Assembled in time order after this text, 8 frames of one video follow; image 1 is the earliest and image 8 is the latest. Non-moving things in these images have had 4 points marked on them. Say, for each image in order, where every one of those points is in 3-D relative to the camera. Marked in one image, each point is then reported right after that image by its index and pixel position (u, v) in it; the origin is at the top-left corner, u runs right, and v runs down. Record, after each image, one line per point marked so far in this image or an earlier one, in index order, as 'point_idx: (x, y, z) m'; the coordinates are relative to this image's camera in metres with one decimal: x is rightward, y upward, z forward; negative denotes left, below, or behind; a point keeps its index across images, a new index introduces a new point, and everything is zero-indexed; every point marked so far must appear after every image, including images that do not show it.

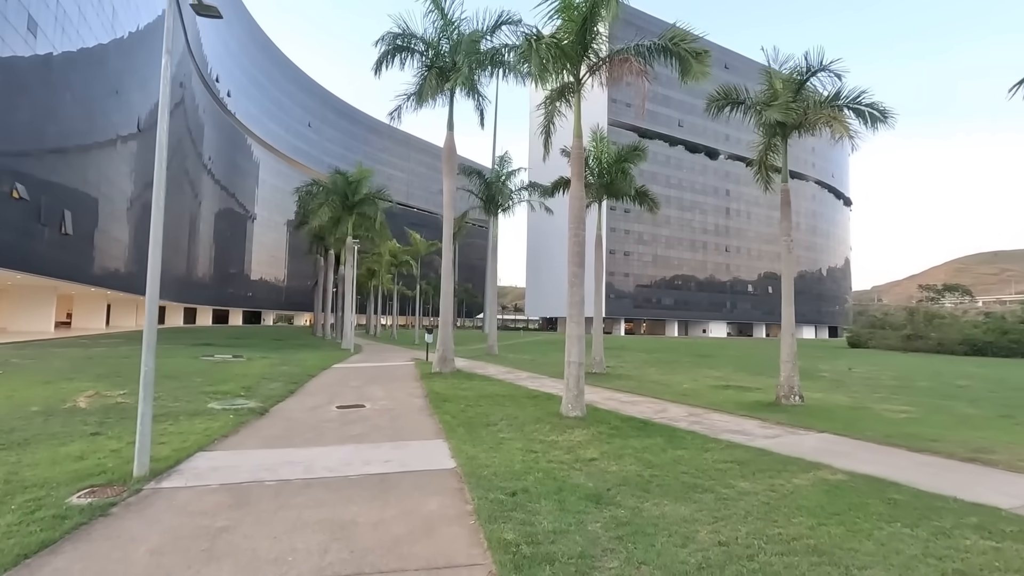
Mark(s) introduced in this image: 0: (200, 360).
0: (-10.2, -2.4, +17.7) m
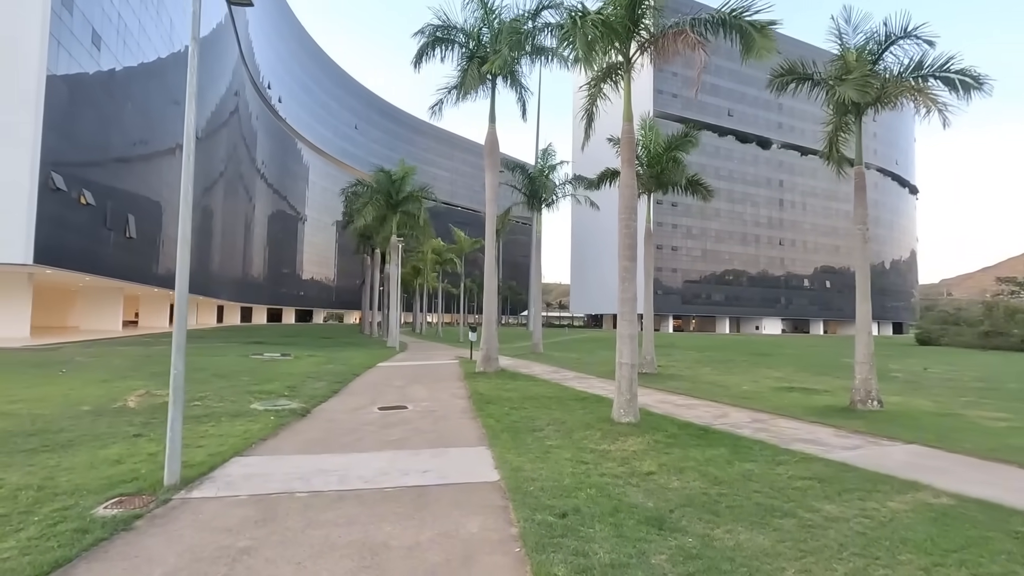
0: (-8.7, -2.4, +18.0) m
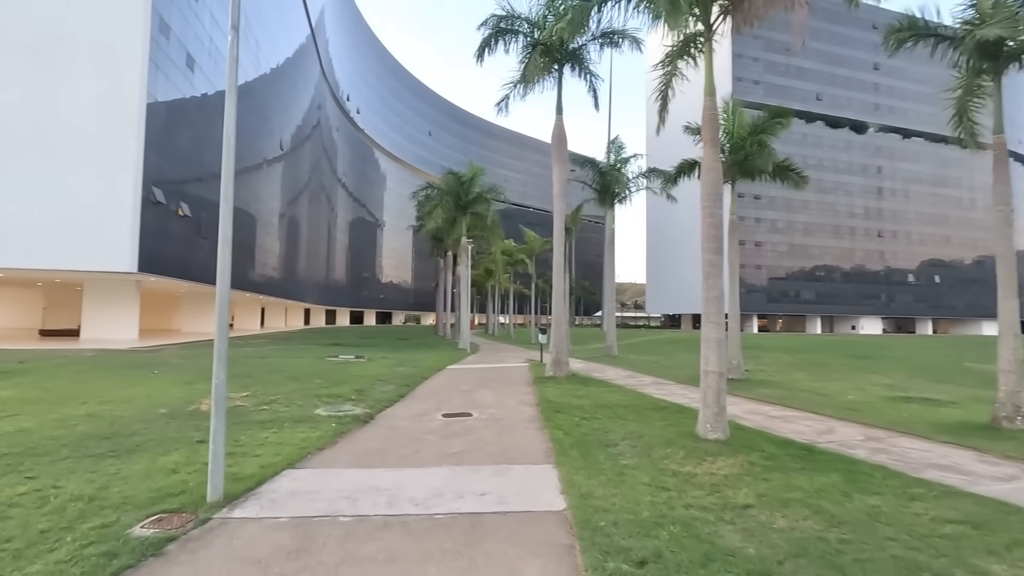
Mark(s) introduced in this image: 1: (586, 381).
0: (-6.4, -2.5, +18.3) m
1: (+1.8, -2.3, +13.0) m
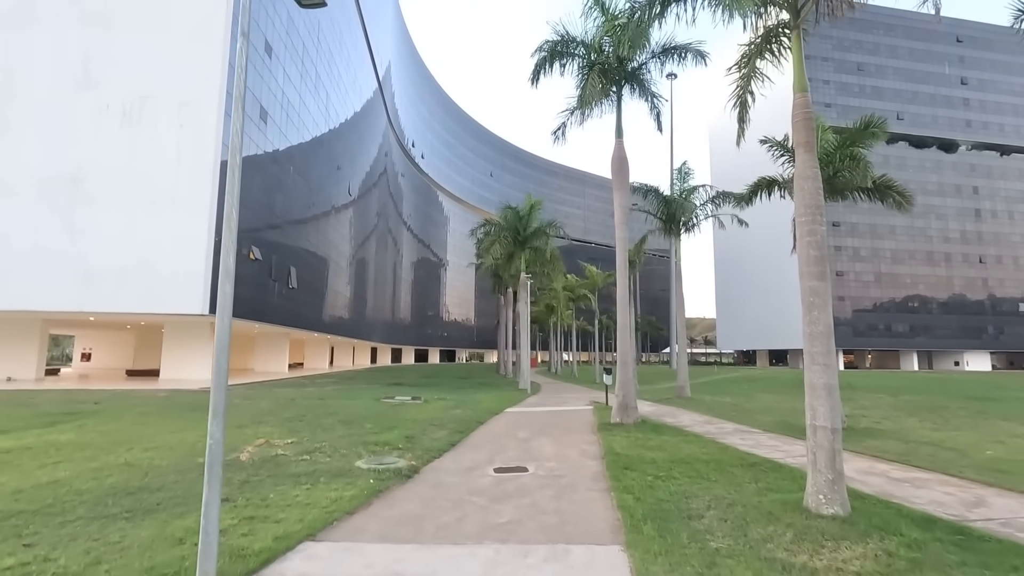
0: (-4.3, -3.8, +17.8) m
1: (+3.2, -3.0, +11.5) m
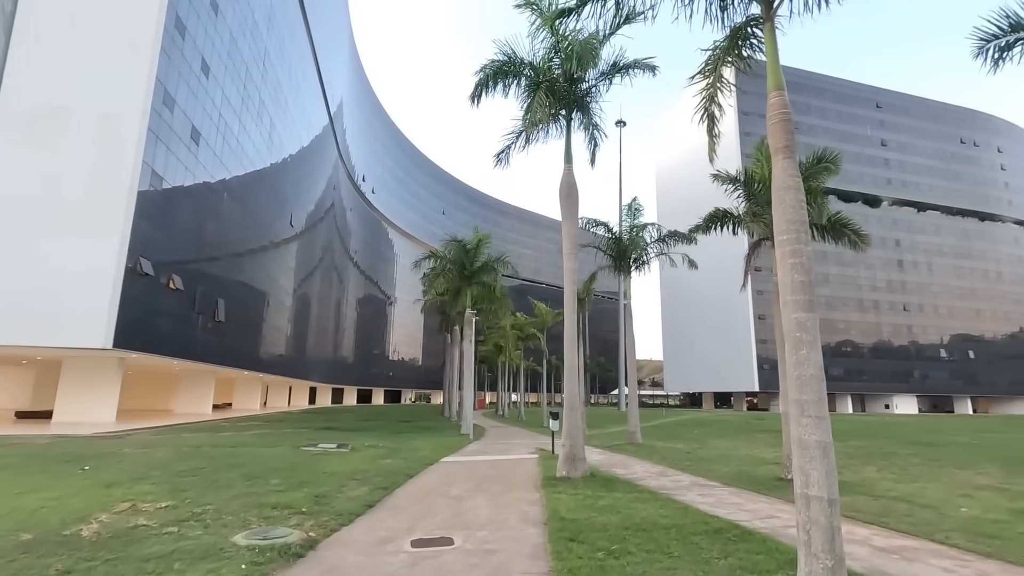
0: (-6.2, -4.8, +15.8) m
1: (+1.9, -3.7, +10.3) m
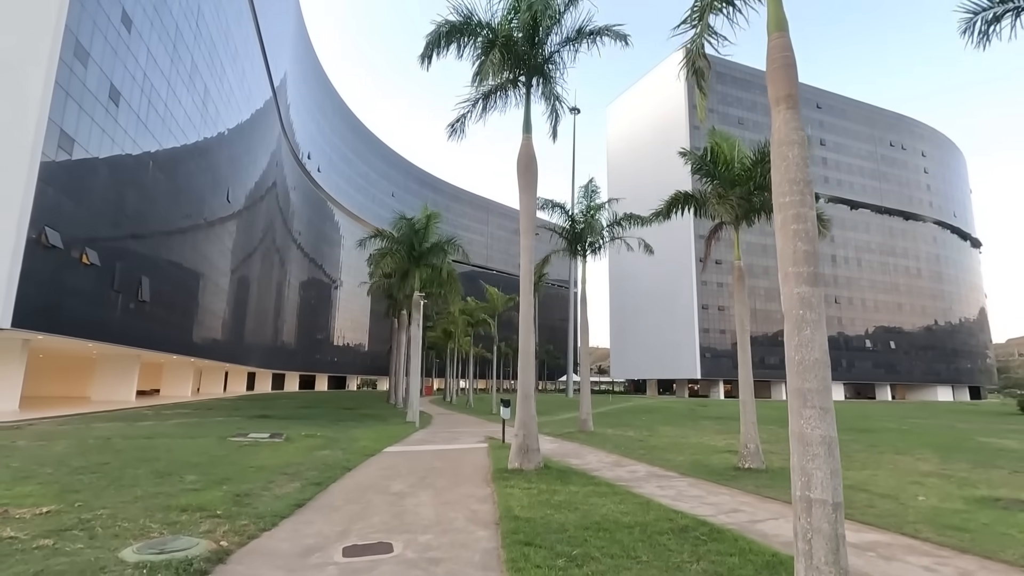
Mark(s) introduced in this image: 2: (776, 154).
0: (-7.6, -4.1, +14.4) m
1: (+0.9, -3.4, +9.6) m
2: (+2.0, +1.0, +4.1) m
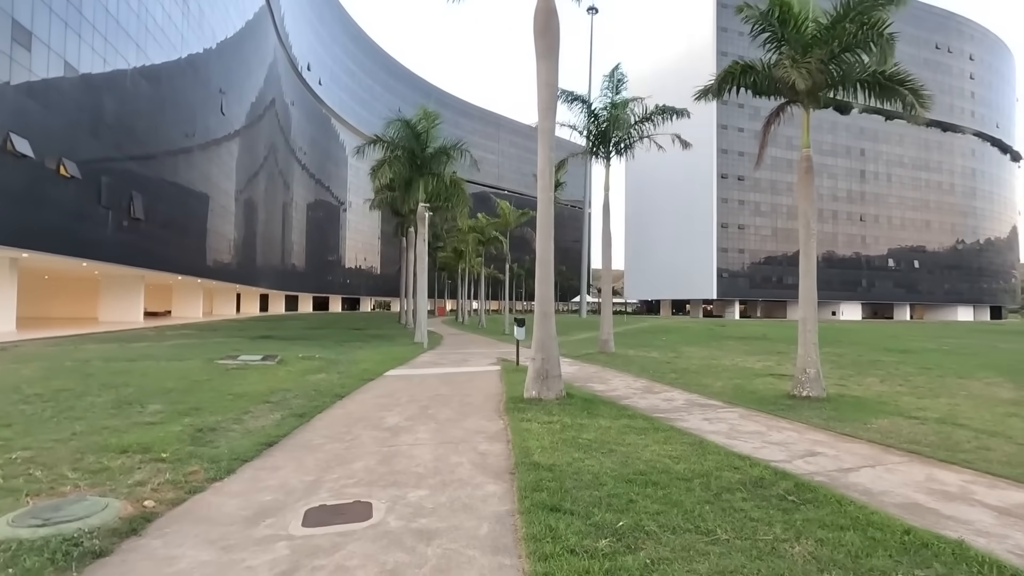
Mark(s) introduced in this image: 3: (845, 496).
0: (-7.2, -1.9, +13.1) m
1: (+1.2, -1.8, +8.1) m
2: (+2.1, +1.7, +2.0) m
3: (+2.9, -1.8, +4.7) m
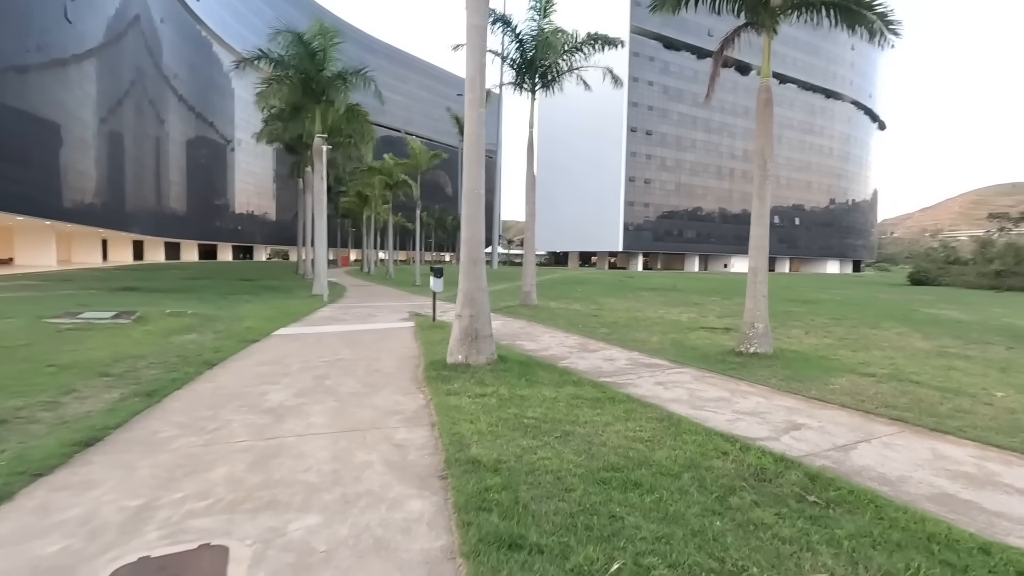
0: (-8.9, -0.7, +10.3) m
1: (+0.2, -1.1, +6.8) m
2: (+2.2, +1.9, +0.6) m
3: (+2.4, -1.4, +3.7) m
